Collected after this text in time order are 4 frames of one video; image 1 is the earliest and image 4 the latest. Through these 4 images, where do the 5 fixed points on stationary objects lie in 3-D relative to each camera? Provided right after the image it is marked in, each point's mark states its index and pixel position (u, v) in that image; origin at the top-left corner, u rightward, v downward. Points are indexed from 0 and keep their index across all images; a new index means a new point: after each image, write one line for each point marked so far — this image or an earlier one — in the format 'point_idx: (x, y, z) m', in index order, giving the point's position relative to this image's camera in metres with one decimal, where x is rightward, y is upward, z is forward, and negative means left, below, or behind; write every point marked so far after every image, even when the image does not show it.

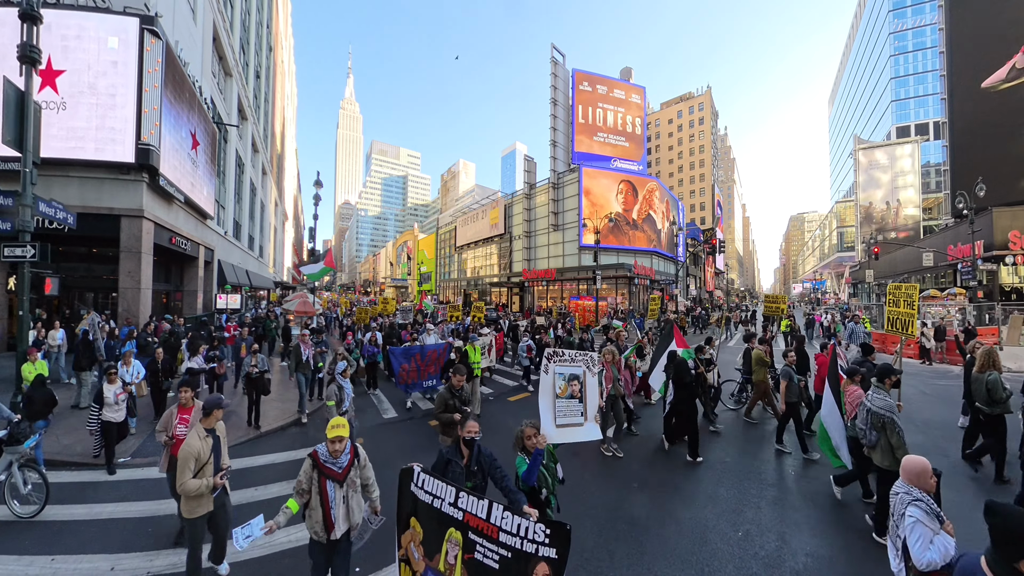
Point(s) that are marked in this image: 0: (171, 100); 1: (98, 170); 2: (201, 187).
0: (-12.6, +7.0, +15.1) m
1: (-13.6, +3.9, +13.5) m
2: (-14.1, +4.5, +18.5) m
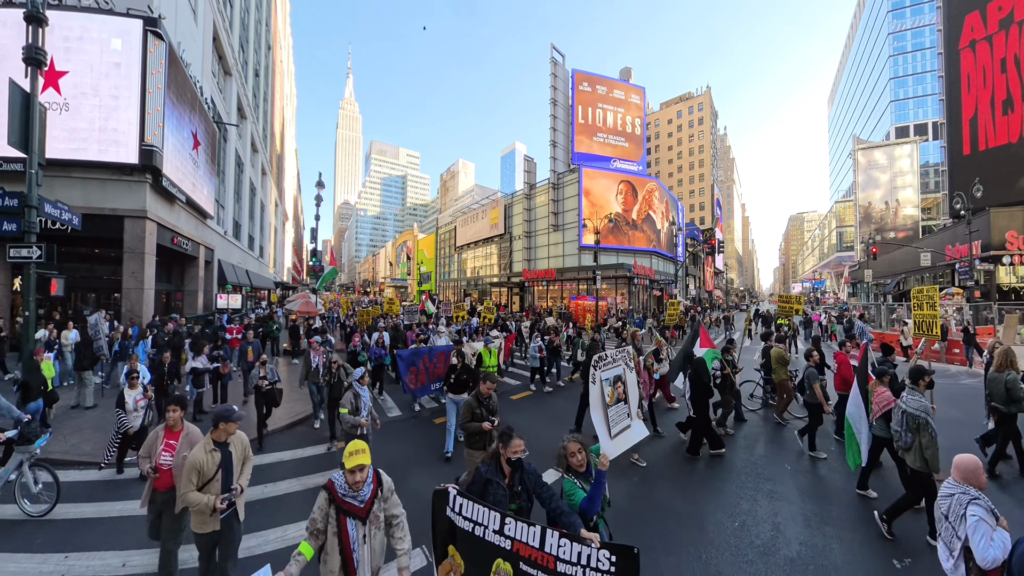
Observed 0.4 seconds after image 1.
0: (-12.6, +7.0, +15.2) m
1: (-13.6, +3.9, +13.5) m
2: (-14.1, +4.5, +18.5) m
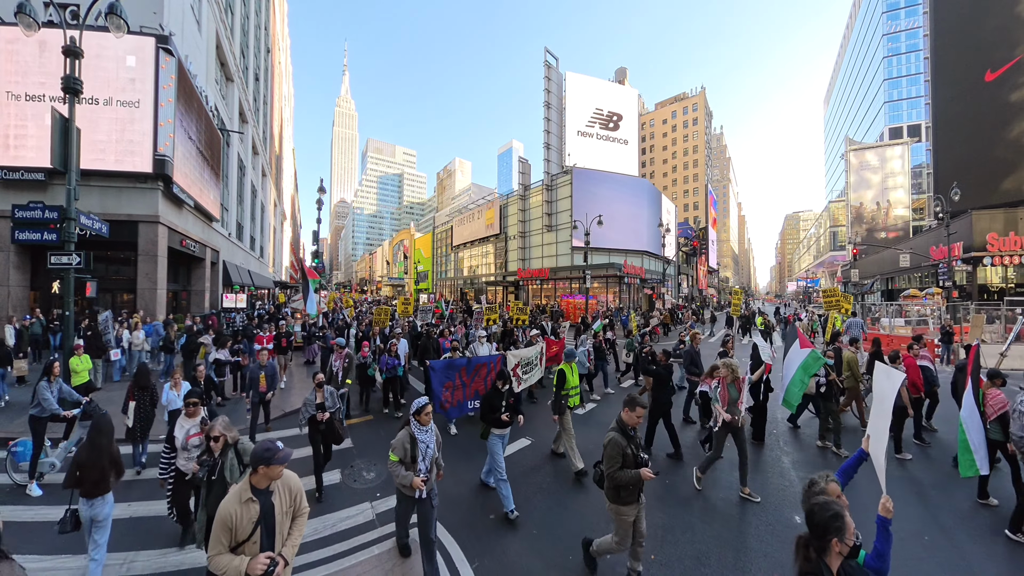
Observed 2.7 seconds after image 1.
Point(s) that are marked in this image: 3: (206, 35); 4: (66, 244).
0: (-13.0, +7.0, +16.1) m
1: (-14.0, +3.9, +14.4) m
2: (-14.5, +4.5, +19.4) m
3: (-14.9, +12.3, +19.9) m
4: (-8.9, +0.9, +8.1) m
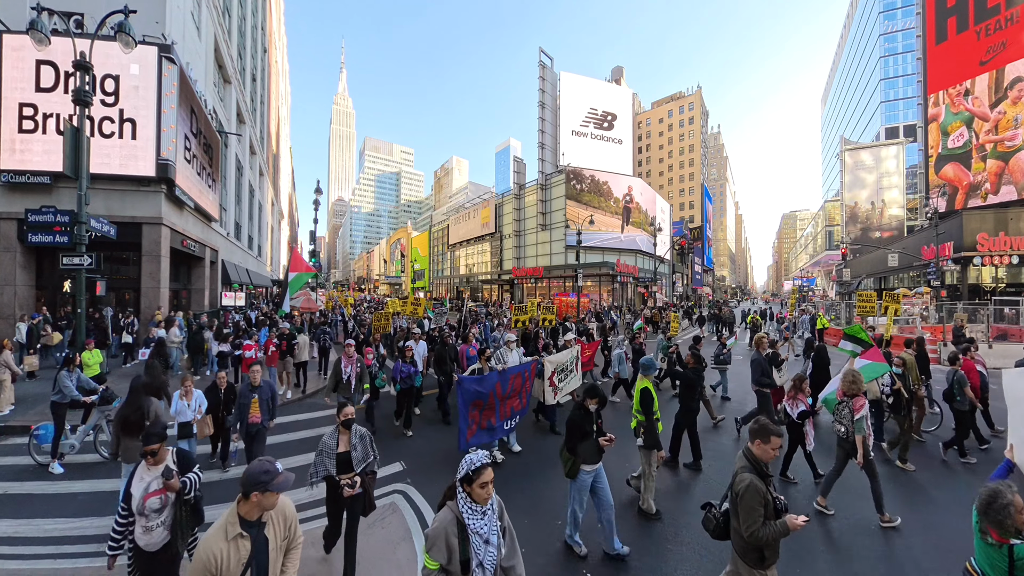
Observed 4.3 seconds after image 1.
0: (-13.4, +7.0, +16.6) m
1: (-14.4, +3.9, +14.9) m
2: (-14.9, +4.6, +19.9) m
3: (-15.3, +12.4, +20.4) m
4: (-9.3, +0.9, +8.7) m
